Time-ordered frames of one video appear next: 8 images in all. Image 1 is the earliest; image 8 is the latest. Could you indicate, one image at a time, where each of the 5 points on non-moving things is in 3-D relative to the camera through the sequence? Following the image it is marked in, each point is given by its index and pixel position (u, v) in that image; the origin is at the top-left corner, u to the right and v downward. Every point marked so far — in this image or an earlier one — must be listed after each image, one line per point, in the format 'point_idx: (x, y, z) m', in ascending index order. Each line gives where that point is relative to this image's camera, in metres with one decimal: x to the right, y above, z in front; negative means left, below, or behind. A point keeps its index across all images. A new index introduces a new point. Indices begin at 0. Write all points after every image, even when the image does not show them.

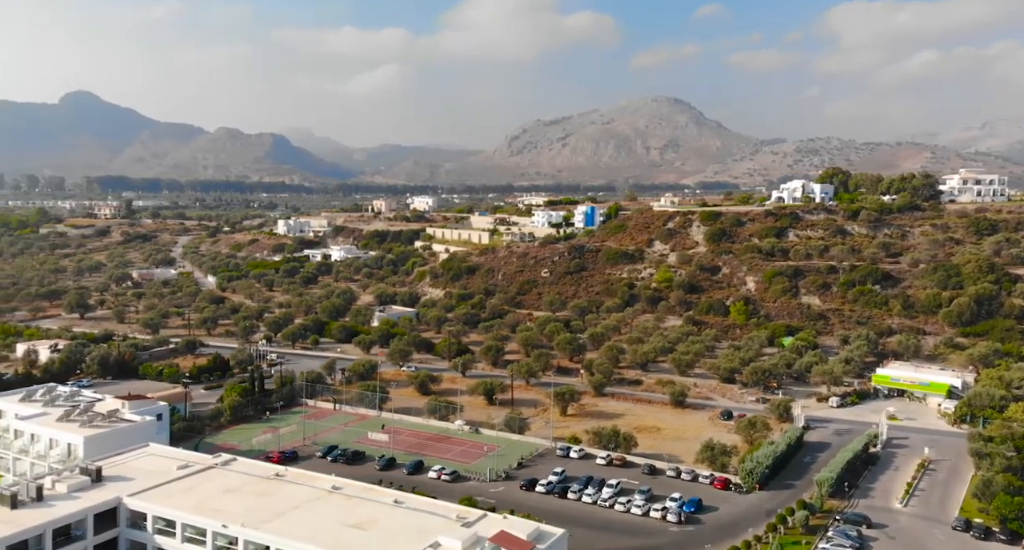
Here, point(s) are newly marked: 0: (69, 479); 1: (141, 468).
0: (-9.3, -4.4, +16.1) m
1: (-8.4, -4.4, +17.4) m
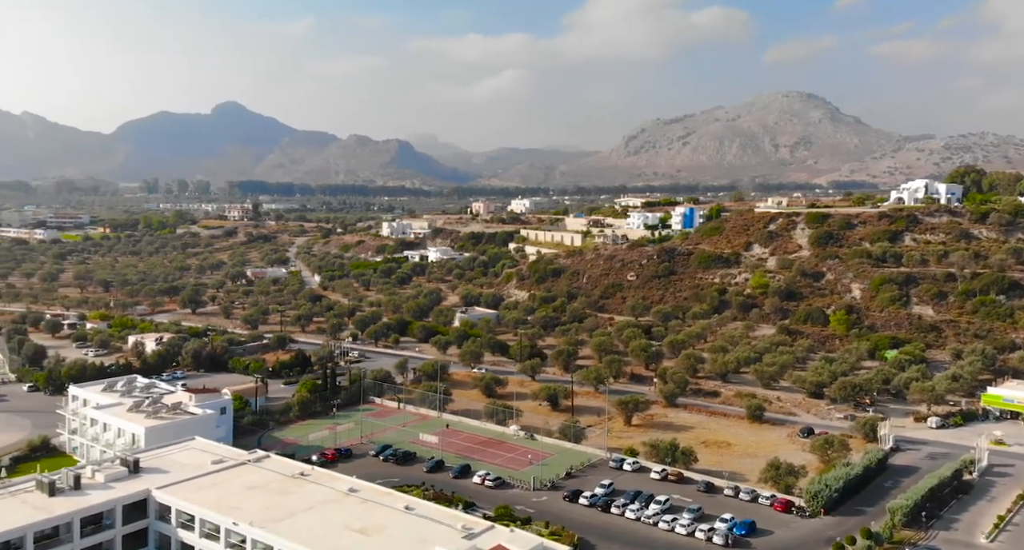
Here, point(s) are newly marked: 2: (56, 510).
0: (-9.0, -4.4, +17.0) m
1: (-7.9, -4.4, +18.2) m
2: (-9.0, -4.7, +15.2) m
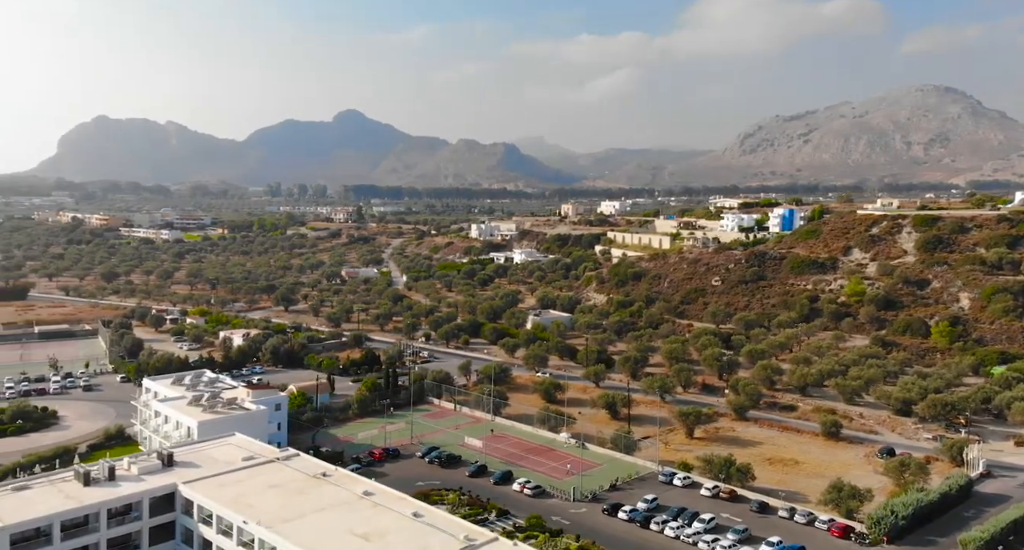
0: (-8.6, -4.3, +17.7) m
1: (-7.3, -4.5, +18.7) m
2: (-8.8, -4.7, +15.9) m
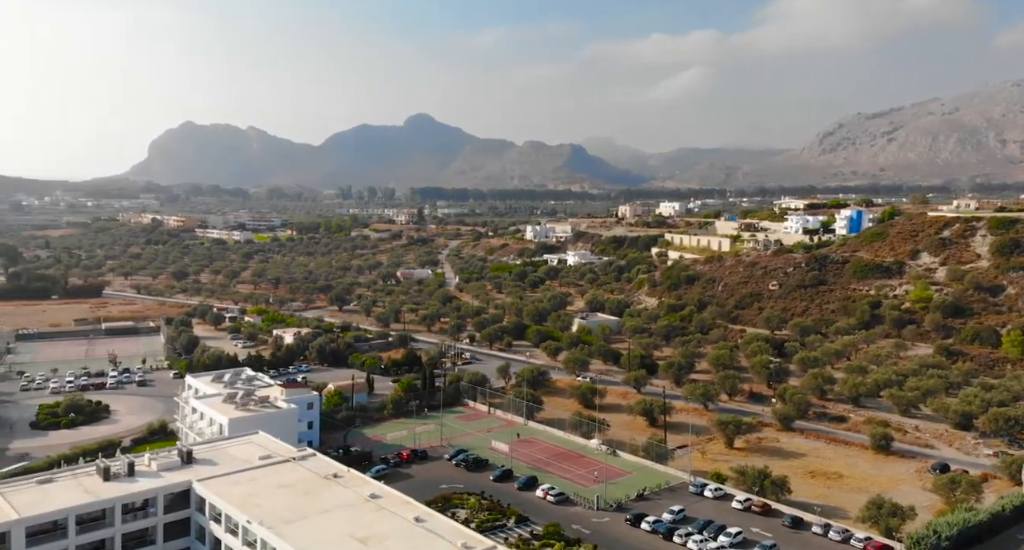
0: (-8.3, -4.4, +18.1) m
1: (-7.0, -4.5, +19.0) m
2: (-8.7, -4.7, +16.4) m
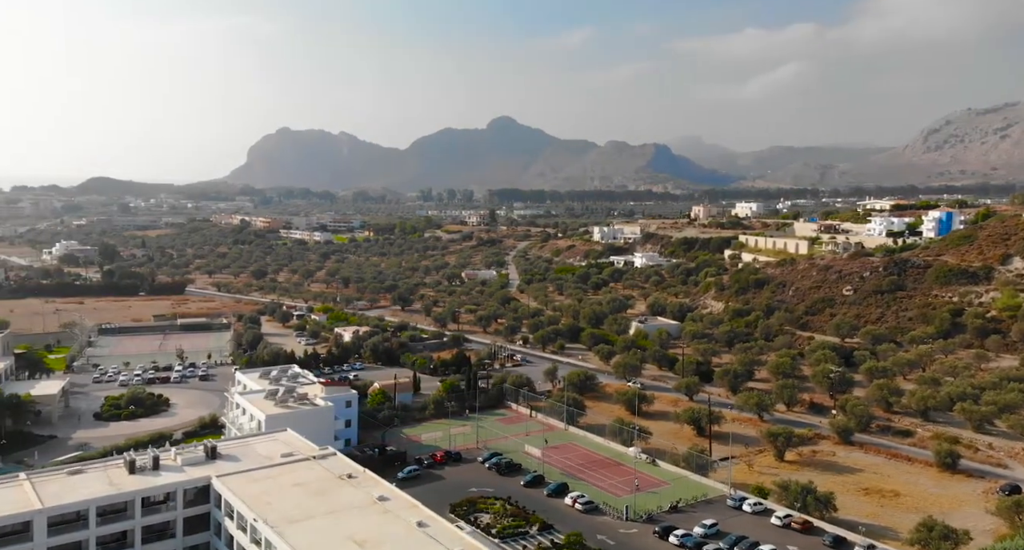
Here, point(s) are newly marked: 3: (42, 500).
0: (-7.9, -4.3, +18.6) m
1: (-6.5, -4.5, +19.3) m
2: (-8.5, -4.7, +16.9) m
3: (-9.8, -4.7, +15.8) m
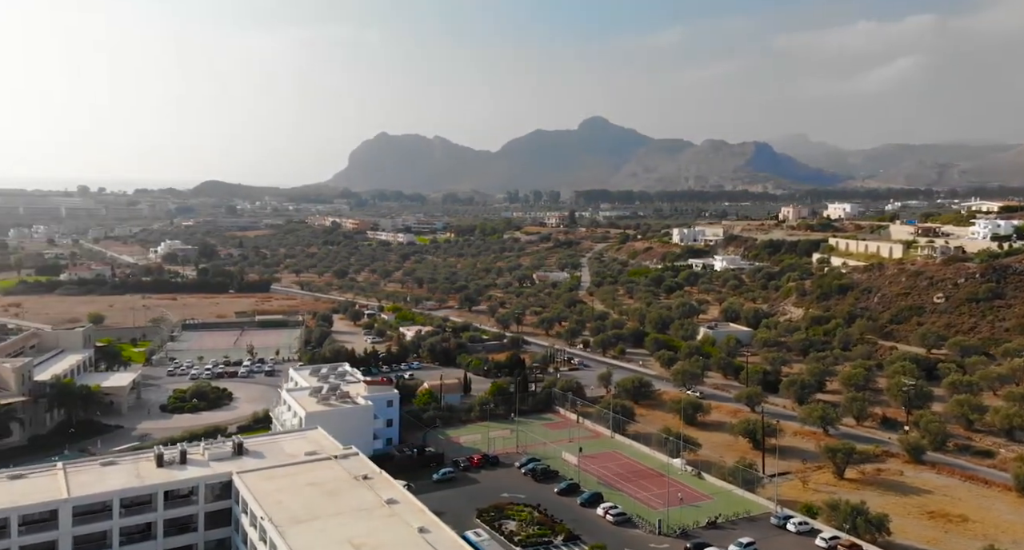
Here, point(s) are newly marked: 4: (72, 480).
0: (-7.4, -4.3, +19.0) m
1: (-5.9, -4.5, +19.6) m
2: (-8.2, -4.6, +17.4) m
3: (-9.6, -4.6, +16.5) m
4: (-9.8, -4.6, +17.0) m
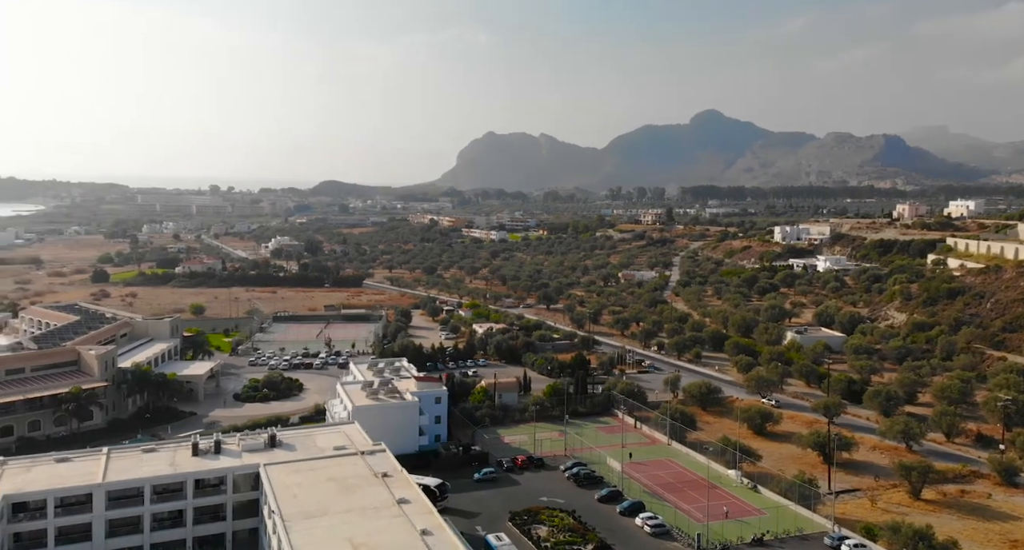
0: (-6.7, -4.2, +19.5) m
1: (-5.2, -4.4, +19.9) m
2: (-7.7, -4.5, +18.0) m
3: (-9.2, -4.5, +17.3) m
4: (-9.3, -4.4, +17.9) m
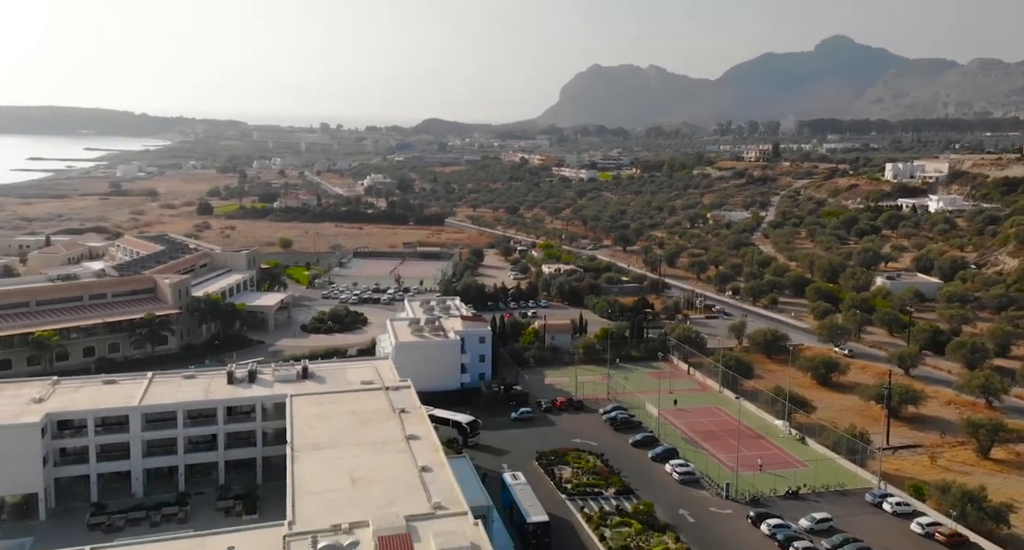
0: (-6.0, -2.5, +20.1) m
1: (-4.5, -2.7, +20.3) m
2: (-7.3, -2.9, +18.8) m
3: (-8.8, -2.9, +18.3) m
4: (-8.9, -2.8, +18.9) m
